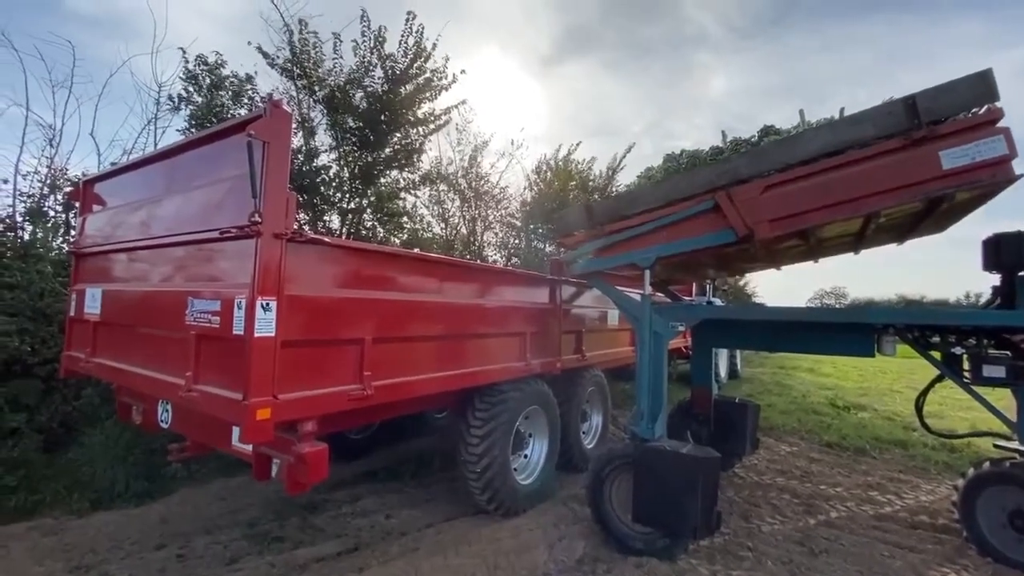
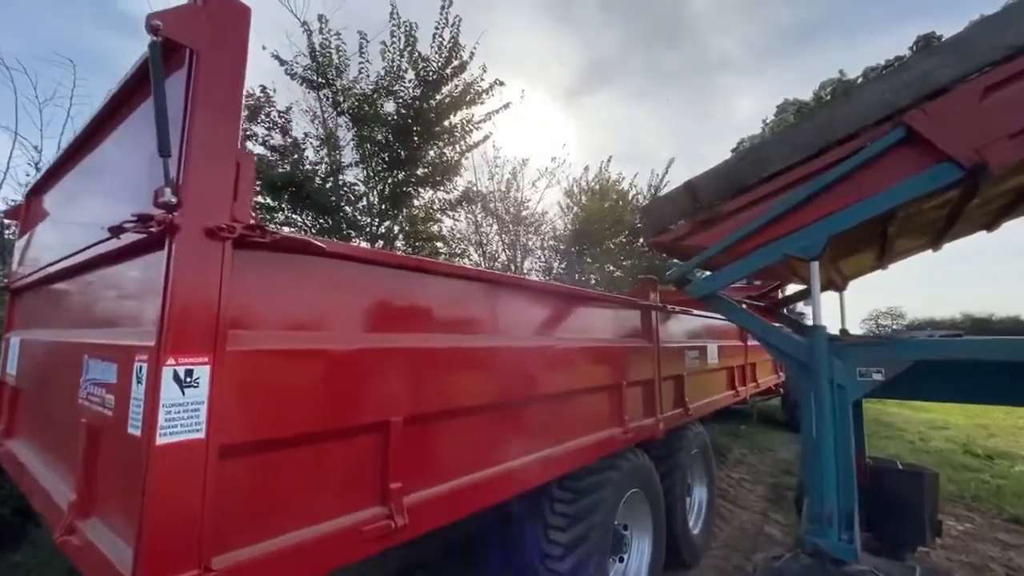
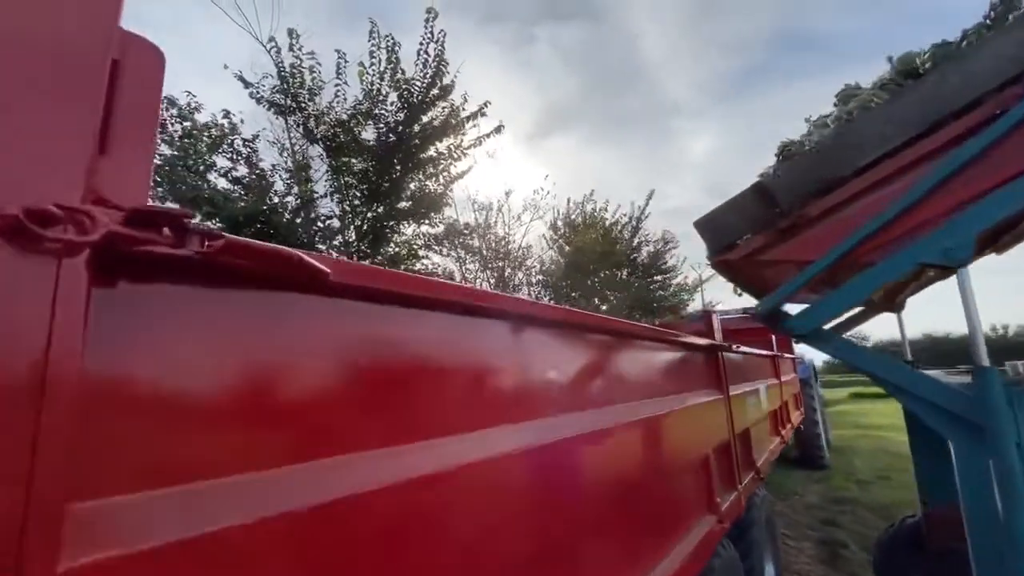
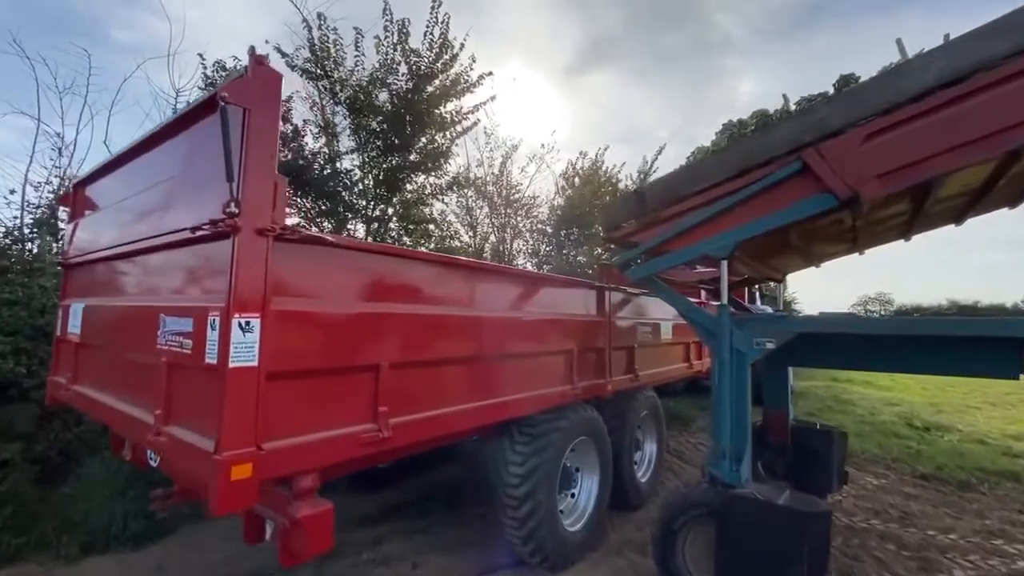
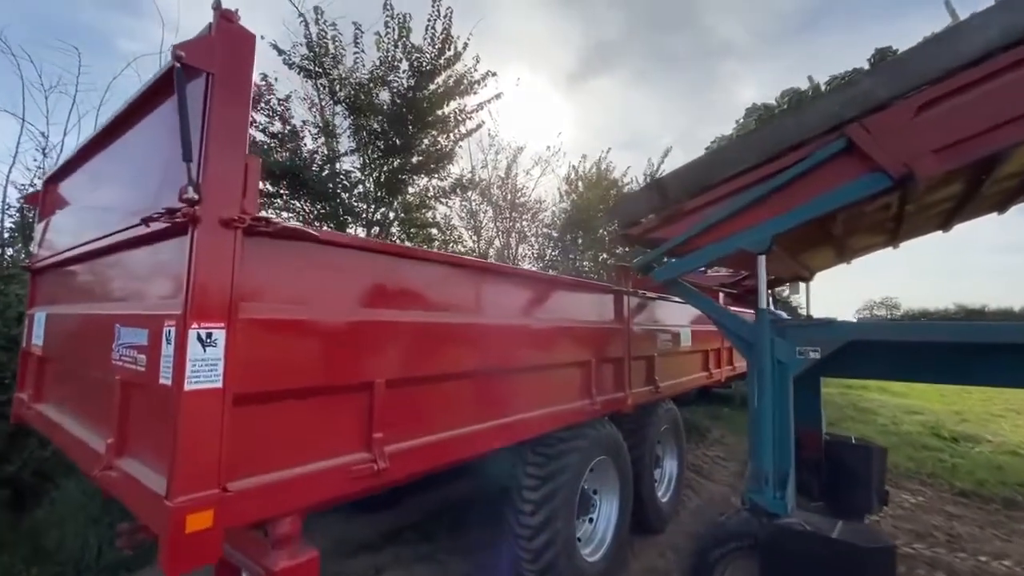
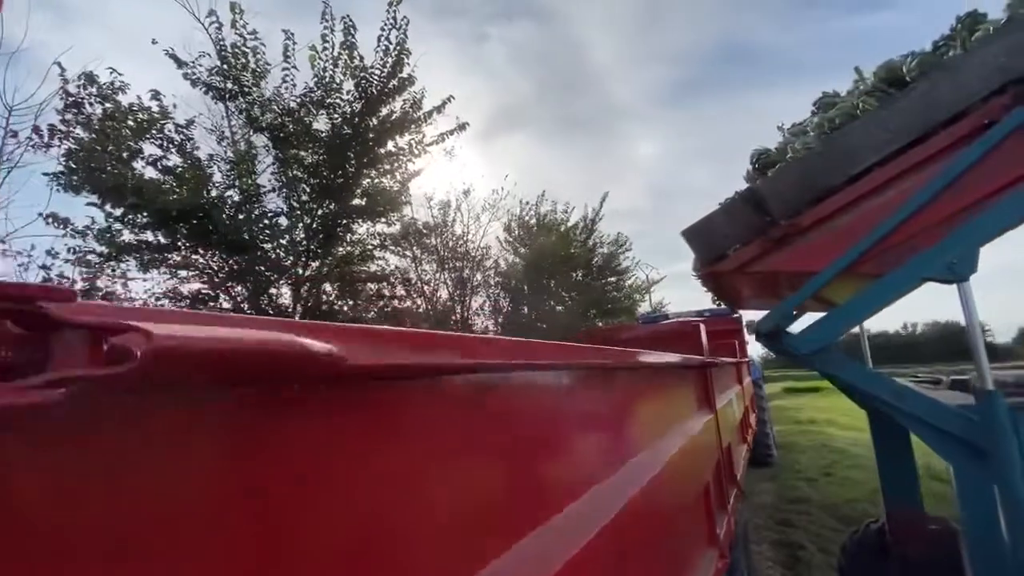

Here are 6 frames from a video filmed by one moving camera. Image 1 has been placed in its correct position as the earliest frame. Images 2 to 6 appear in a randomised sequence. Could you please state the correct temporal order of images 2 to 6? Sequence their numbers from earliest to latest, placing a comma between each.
4, 5, 2, 3, 6
